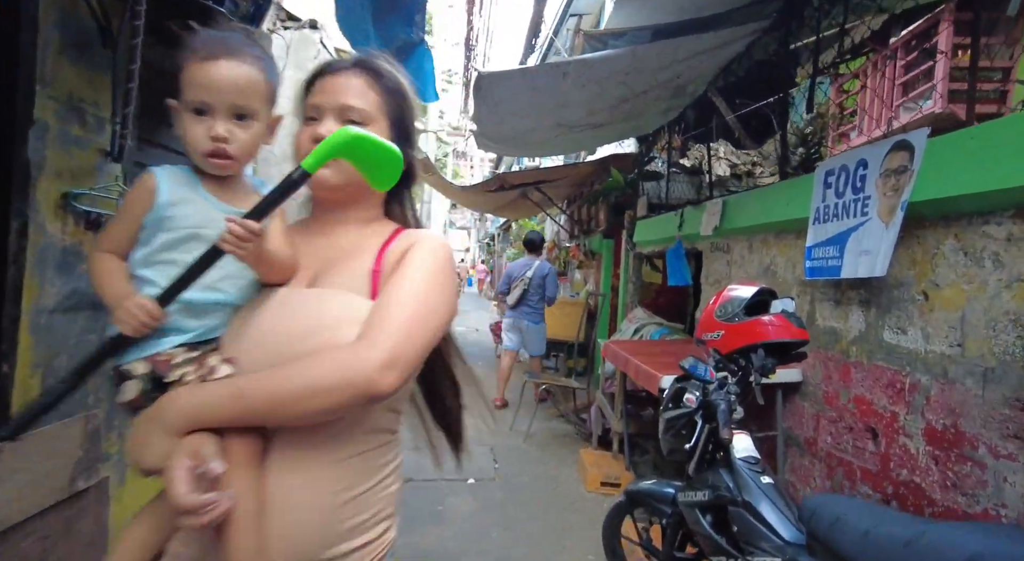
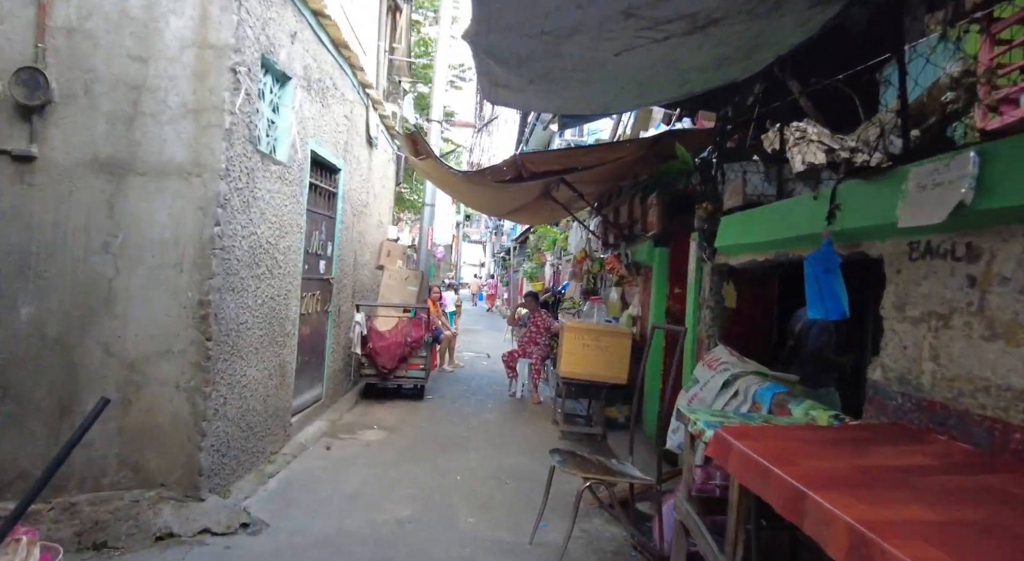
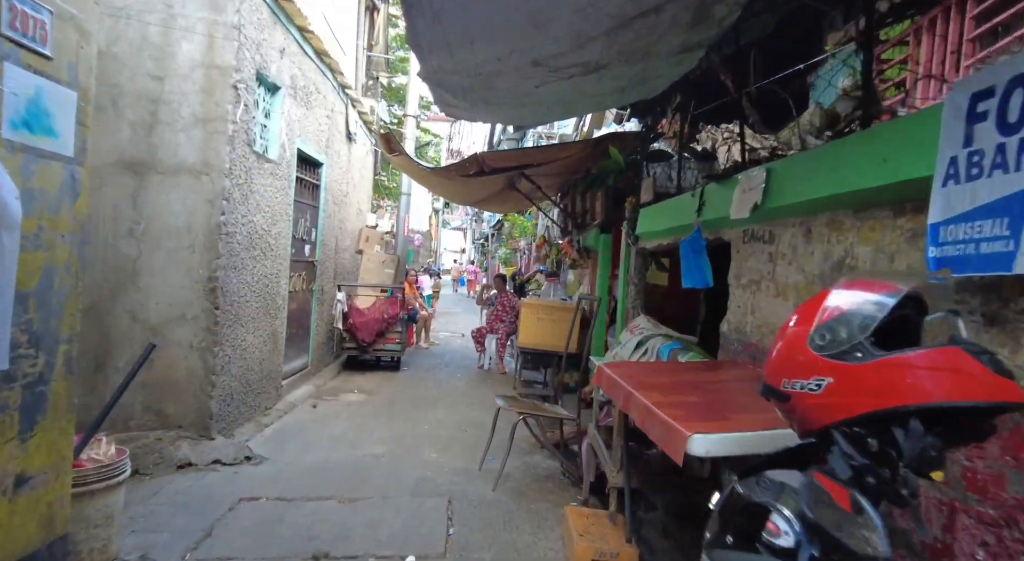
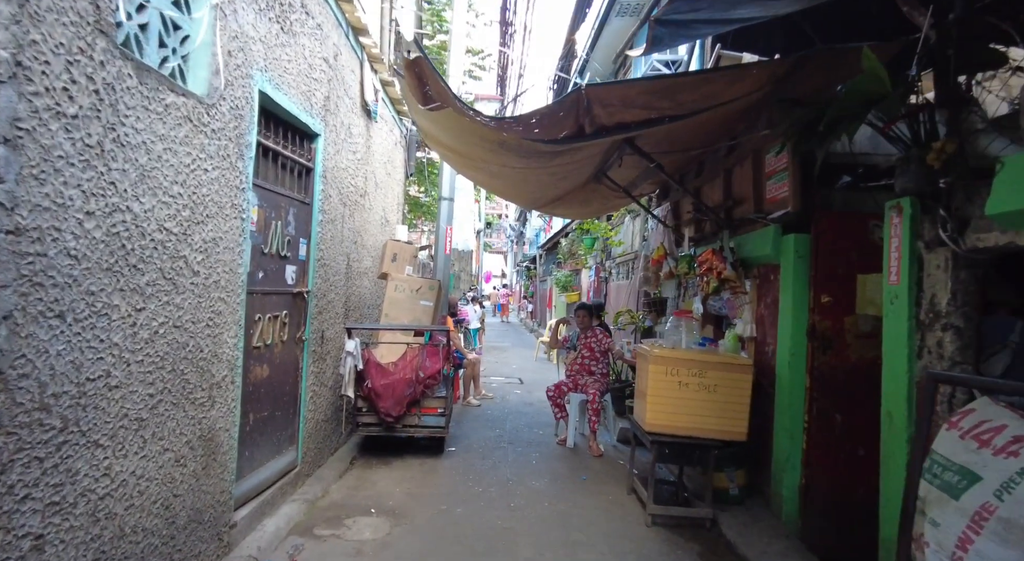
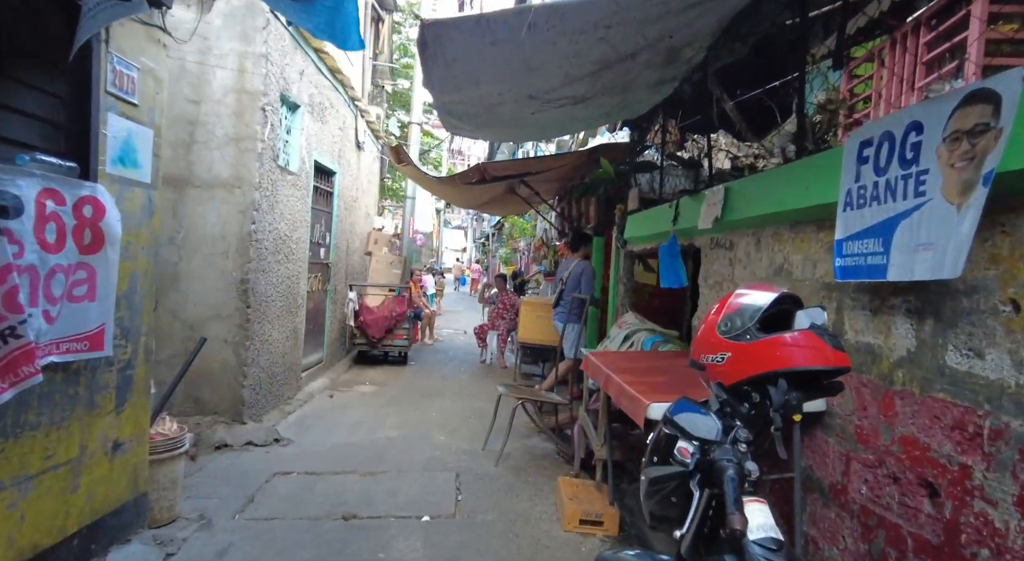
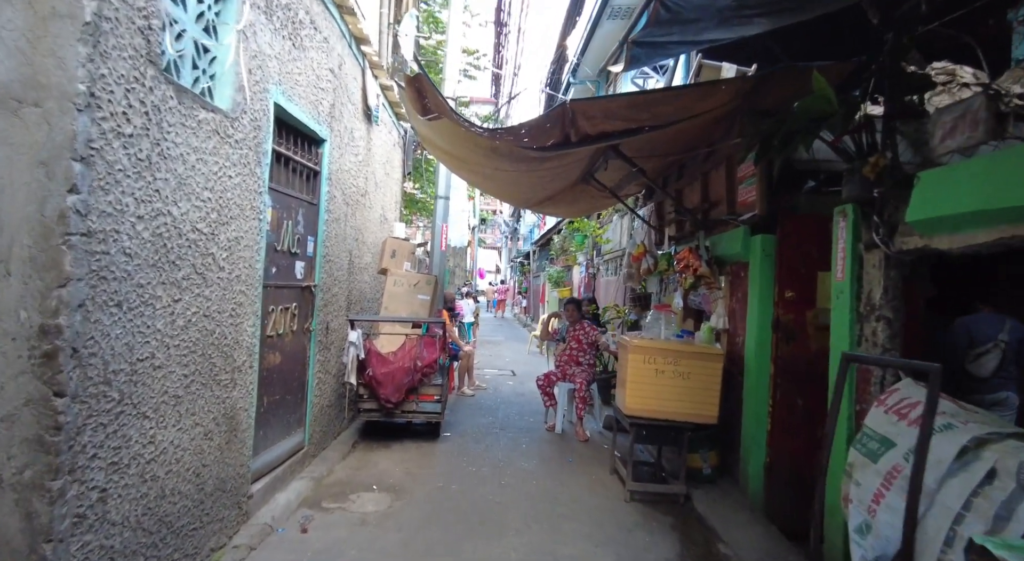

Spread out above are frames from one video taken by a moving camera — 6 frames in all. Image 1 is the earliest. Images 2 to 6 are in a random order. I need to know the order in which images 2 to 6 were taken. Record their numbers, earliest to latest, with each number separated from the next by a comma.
5, 3, 2, 6, 4
